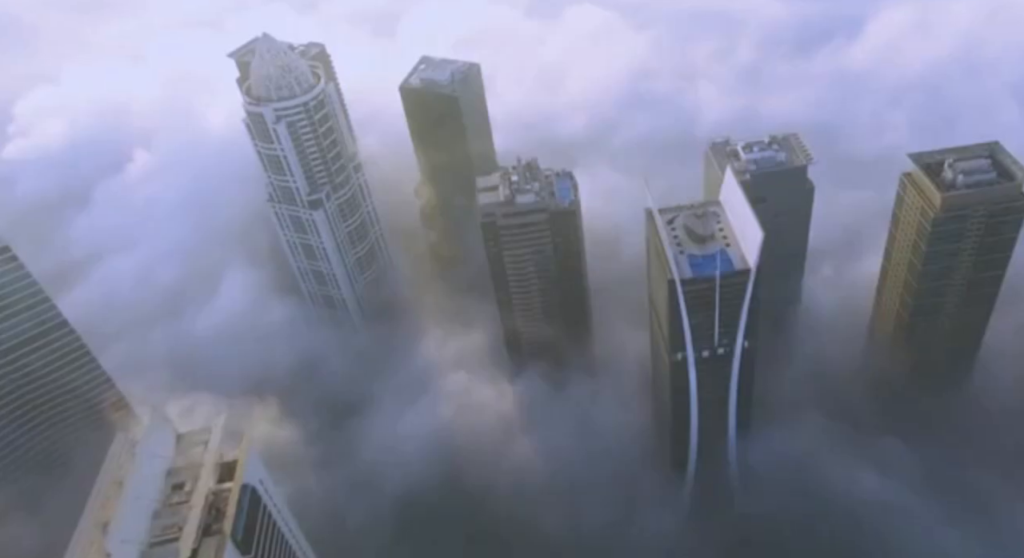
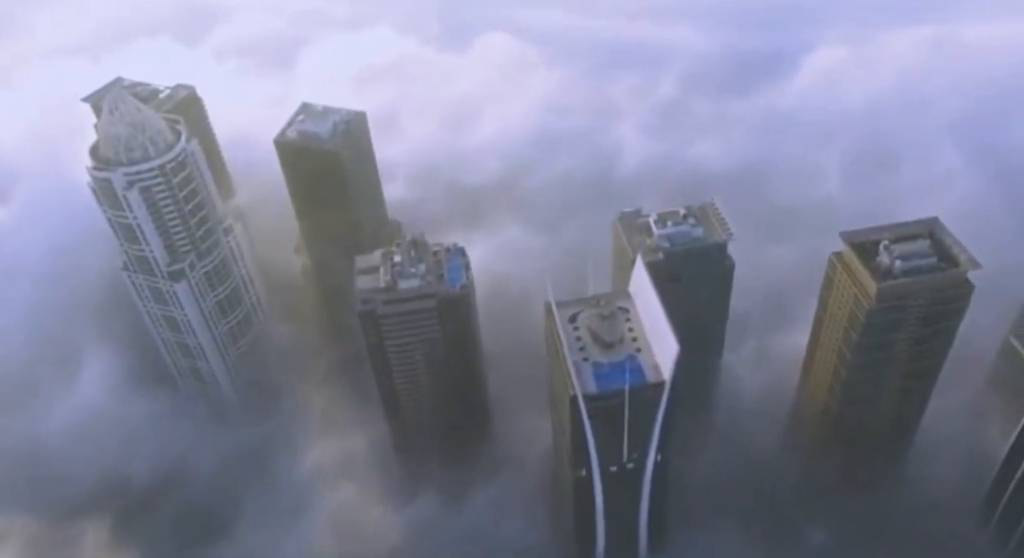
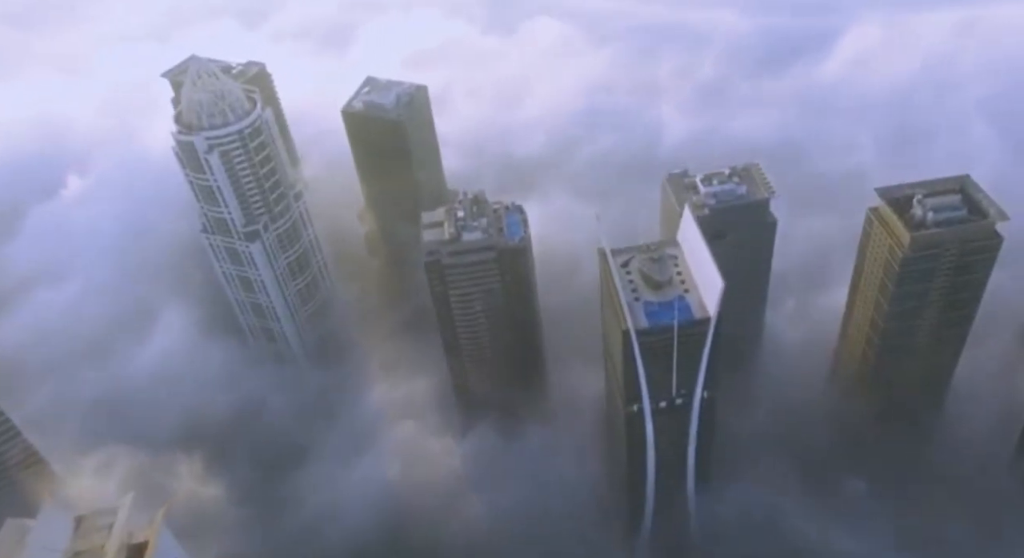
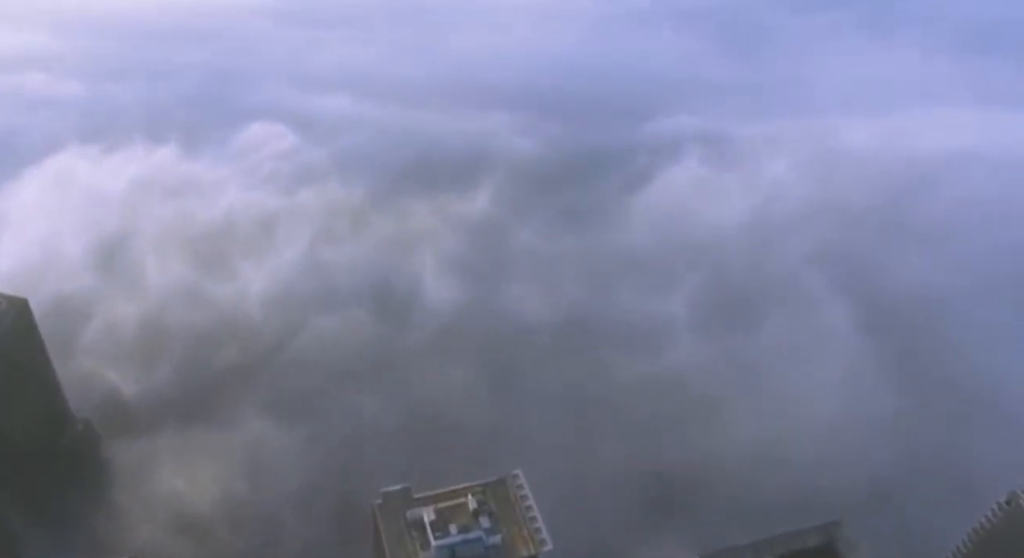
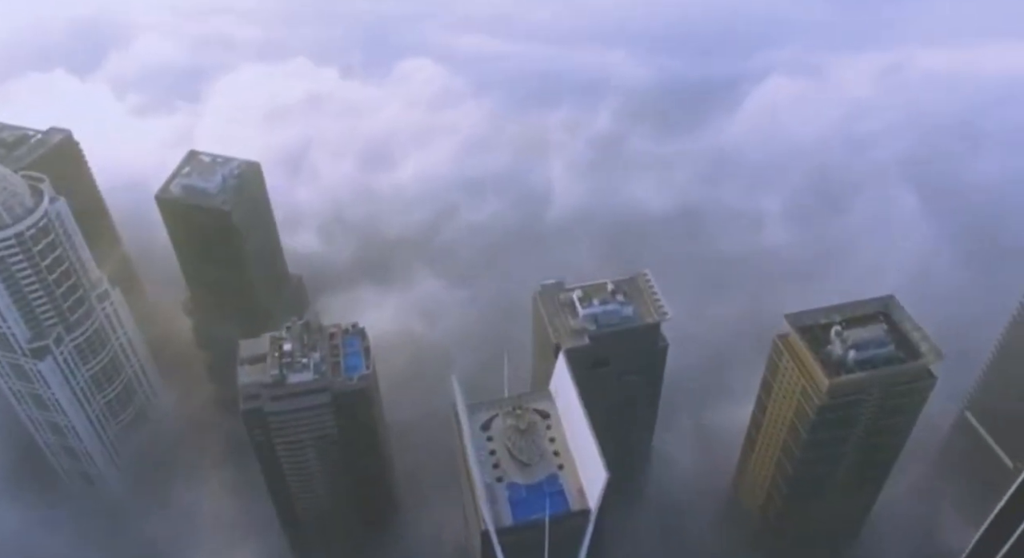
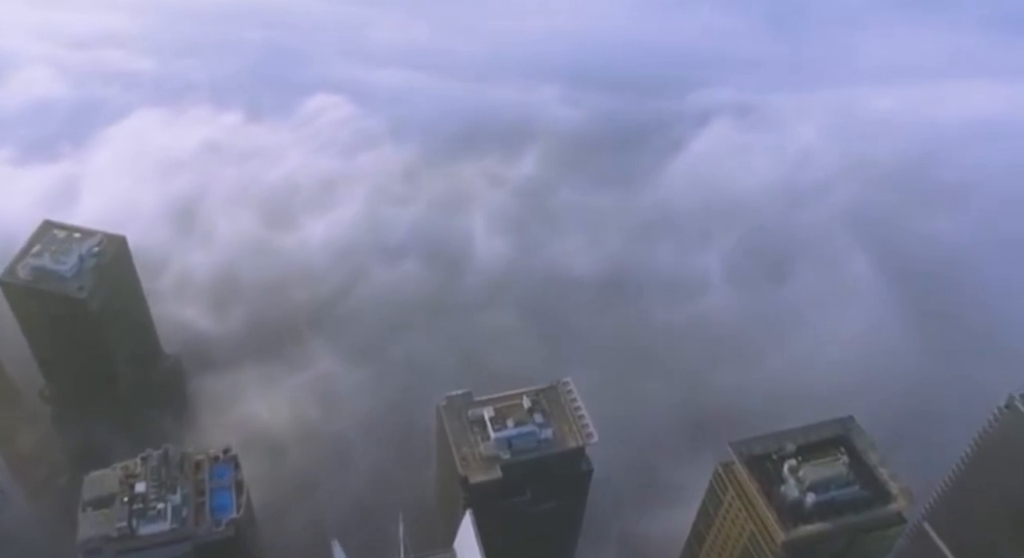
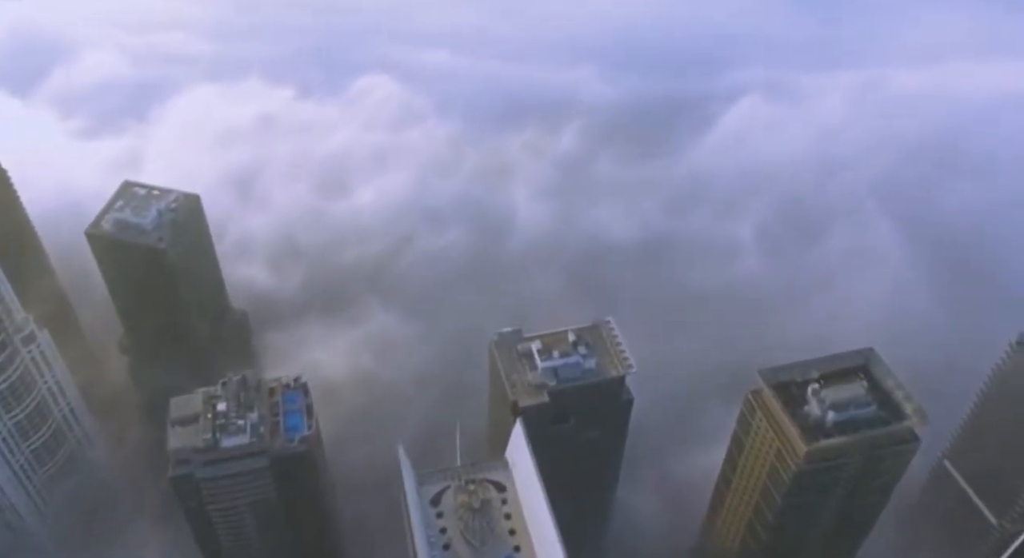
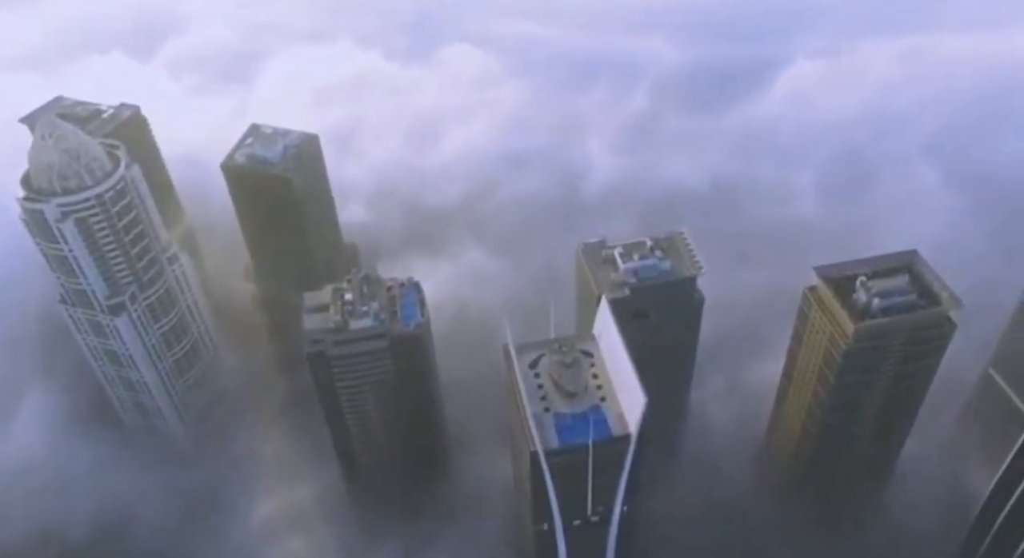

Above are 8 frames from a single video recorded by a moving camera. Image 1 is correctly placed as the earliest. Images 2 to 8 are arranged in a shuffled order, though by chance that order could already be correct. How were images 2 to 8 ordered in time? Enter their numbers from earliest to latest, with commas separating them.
3, 2, 8, 5, 7, 6, 4
